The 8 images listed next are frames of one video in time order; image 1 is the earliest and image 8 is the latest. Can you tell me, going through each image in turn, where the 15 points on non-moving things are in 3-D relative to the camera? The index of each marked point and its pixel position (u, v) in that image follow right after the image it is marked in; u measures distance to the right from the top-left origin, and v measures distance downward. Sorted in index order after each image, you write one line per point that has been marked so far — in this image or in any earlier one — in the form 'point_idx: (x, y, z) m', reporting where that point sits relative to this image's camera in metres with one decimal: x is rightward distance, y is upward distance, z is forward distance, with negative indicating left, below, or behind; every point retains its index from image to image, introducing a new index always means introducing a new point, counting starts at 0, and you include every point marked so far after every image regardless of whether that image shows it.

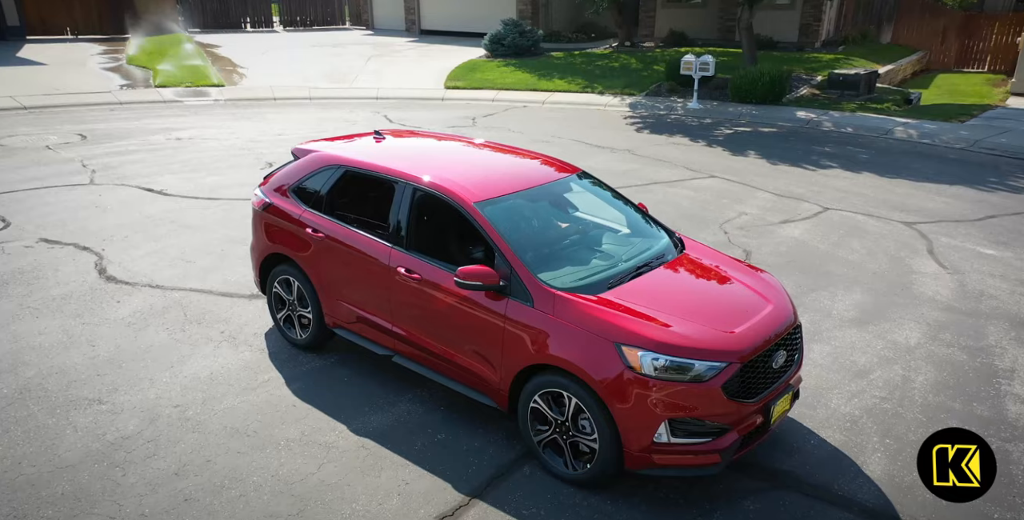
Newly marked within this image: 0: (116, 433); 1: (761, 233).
0: (-2.7, -1.2, +4.5) m
1: (+3.6, +0.4, +9.3) m
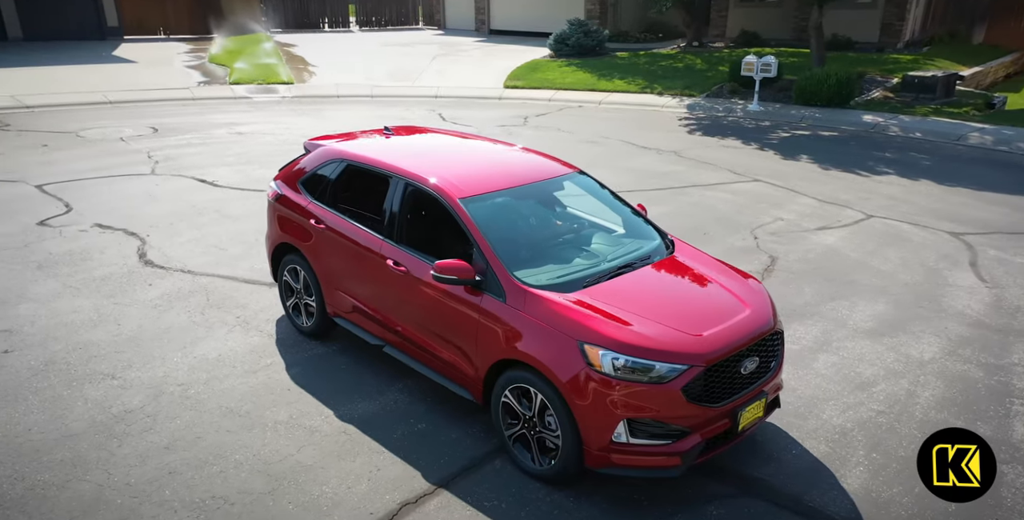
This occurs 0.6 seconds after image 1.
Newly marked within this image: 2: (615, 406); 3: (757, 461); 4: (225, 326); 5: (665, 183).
0: (-2.9, -1.1, +4.8) m
1: (+3.9, +0.3, +9.0) m
2: (+0.5, -0.8, +3.4) m
3: (+1.5, -1.2, +3.9) m
4: (-2.7, -0.6, +6.2) m
5: (+3.2, +1.6, +13.7) m
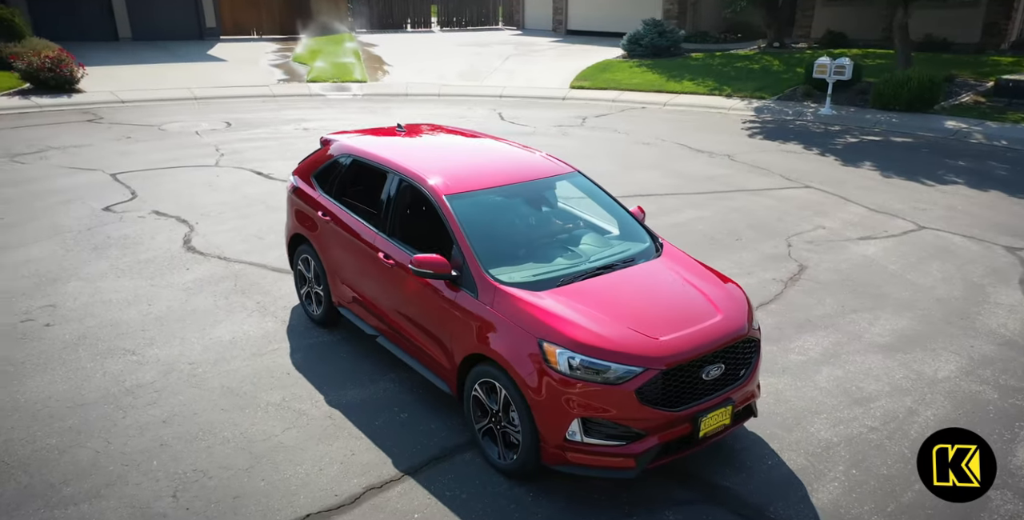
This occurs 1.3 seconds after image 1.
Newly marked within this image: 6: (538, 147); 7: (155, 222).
0: (-2.9, -0.9, +5.1) m
1: (+4.2, +0.2, +8.7) m
2: (+0.3, -0.7, +3.4) m
3: (+1.3, -1.2, +3.9) m
4: (-2.7, -0.5, +6.5) m
5: (+4.1, +1.5, +13.4) m
6: (+1.0, +3.0, +17.3) m
7: (-5.8, +0.6, +10.7) m
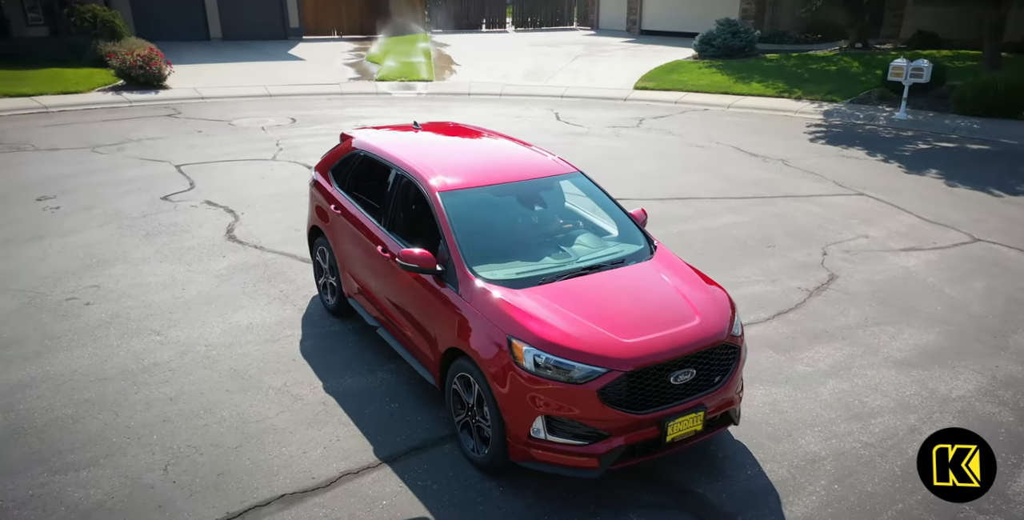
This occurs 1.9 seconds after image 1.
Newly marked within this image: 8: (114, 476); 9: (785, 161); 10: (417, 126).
0: (-3.0, -0.8, +5.4) m
1: (+4.5, 0.0, +8.3) m
2: (+0.1, -0.7, +3.4) m
3: (+1.1, -1.3, +3.8) m
4: (-2.5, -0.4, +6.8) m
5: (+4.9, +1.3, +13.1) m
6: (+2.2, +3.0, +17.1) m
7: (-5.3, +0.8, +11.3) m
8: (-2.3, -1.3, +3.8) m
9: (+6.6, +2.4, +15.7) m
10: (-0.9, +1.3, +6.3) m
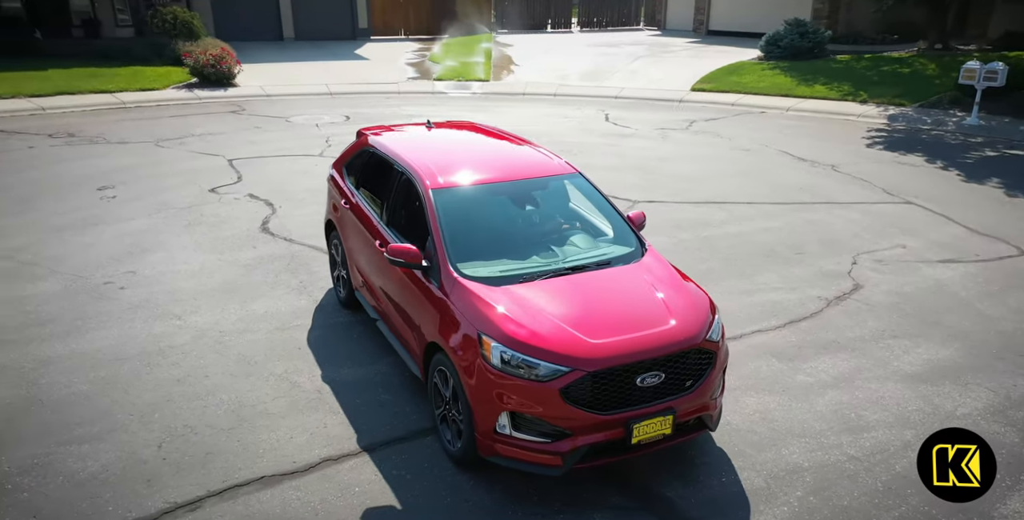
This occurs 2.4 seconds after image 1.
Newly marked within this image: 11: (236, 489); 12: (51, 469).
0: (-3.0, -0.7, +5.7) m
1: (+4.7, -0.1, +8.0) m
2: (-0.1, -0.7, +3.4) m
3: (+0.9, -1.3, +3.8) m
4: (-2.4, -0.3, +7.0) m
5: (+5.5, +1.2, +12.7) m
6: (+3.2, +2.9, +17.0) m
7: (-4.7, +1.0, +11.7) m
8: (-2.5, -1.2, +4.0) m
9: (+7.4, +2.2, +15.2) m
10: (-0.8, +1.3, +6.4) m
11: (-1.6, -1.3, +3.7) m
12: (-2.7, -1.2, +3.8) m
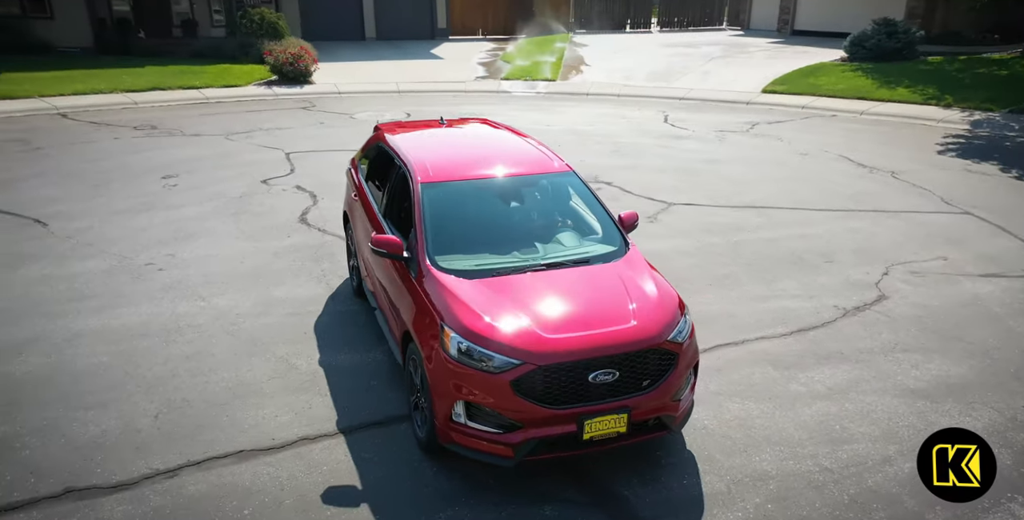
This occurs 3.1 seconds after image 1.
0: (-3.0, -0.6, +6.0) m
1: (+4.9, -0.2, +7.6) m
2: (-0.3, -0.7, +3.5) m
3: (+0.7, -1.3, +3.8) m
4: (-2.3, -0.2, +7.3) m
5: (+6.2, +1.0, +12.2) m
6: (+4.4, +2.8, +16.7) m
7: (-4.1, +1.2, +12.2) m
8: (-2.6, -1.0, +4.4) m
9: (+8.4, +1.9, +14.5) m
10: (-0.7, +1.4, +6.5) m
11: (-1.8, -1.2, +3.9) m
12: (-2.9, -1.1, +4.2) m
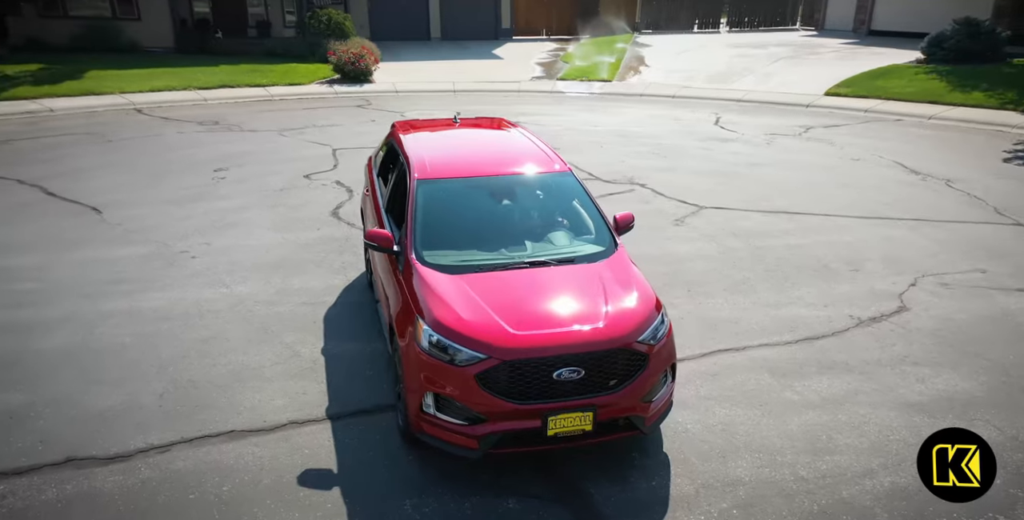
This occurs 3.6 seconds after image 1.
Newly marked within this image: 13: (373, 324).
0: (-3.0, -0.5, +6.4) m
1: (+5.1, -0.4, +7.3) m
2: (-0.5, -0.7, +3.7) m
3: (+0.5, -1.3, +3.8) m
4: (-2.2, -0.1, +7.6) m
5: (+6.7, +0.9, +11.8) m
6: (+5.3, +2.7, +16.4) m
7: (-3.5, +1.3, +12.6) m
8: (-2.8, -1.0, +4.6) m
9: (+9.1, +1.7, +13.9) m
10: (-0.5, +1.4, +6.7) m
11: (-1.9, -1.1, +4.1) m
12: (-3.0, -1.0, +4.5) m
13: (-1.2, -0.6, +5.9) m
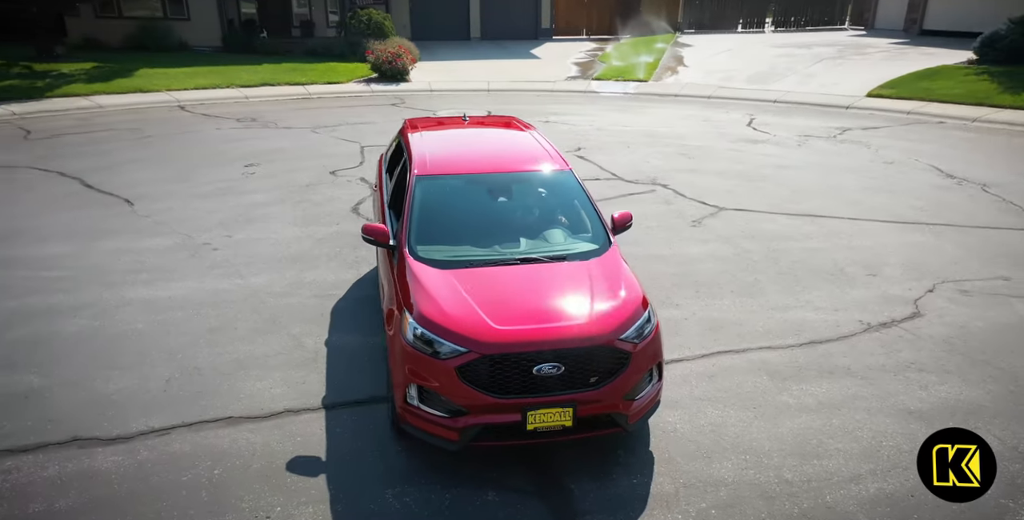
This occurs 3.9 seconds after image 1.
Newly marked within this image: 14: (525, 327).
0: (-2.9, -0.4, +6.6) m
1: (+5.1, -0.4, +7.1) m
2: (-0.6, -0.6, +3.7) m
3: (+0.4, -1.3, +3.8) m
4: (-2.0, 0.0, +7.7) m
5: (+7.0, +0.8, +11.5) m
6: (+5.9, +2.6, +16.2) m
7: (-3.2, +1.4, +12.8) m
8: (-2.8, -0.9, +4.8) m
9: (+9.5, +1.6, +13.5) m
10: (-0.5, +1.5, +6.7) m
11: (-2.0, -1.1, +4.3) m
12: (-3.1, -0.9, +4.7) m
13: (-1.2, -0.5, +6.0) m
14: (+0.1, -0.4, +3.6) m
